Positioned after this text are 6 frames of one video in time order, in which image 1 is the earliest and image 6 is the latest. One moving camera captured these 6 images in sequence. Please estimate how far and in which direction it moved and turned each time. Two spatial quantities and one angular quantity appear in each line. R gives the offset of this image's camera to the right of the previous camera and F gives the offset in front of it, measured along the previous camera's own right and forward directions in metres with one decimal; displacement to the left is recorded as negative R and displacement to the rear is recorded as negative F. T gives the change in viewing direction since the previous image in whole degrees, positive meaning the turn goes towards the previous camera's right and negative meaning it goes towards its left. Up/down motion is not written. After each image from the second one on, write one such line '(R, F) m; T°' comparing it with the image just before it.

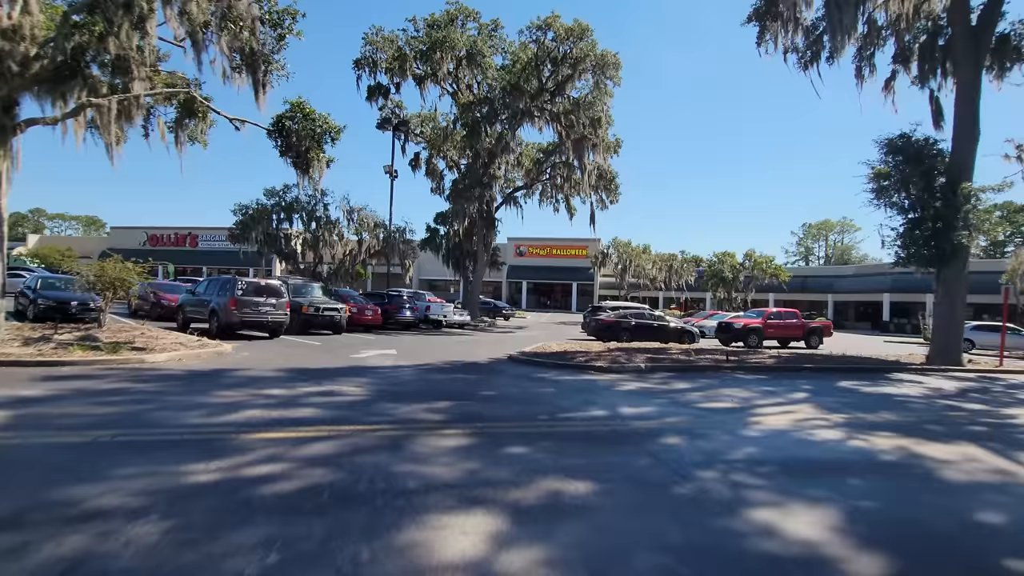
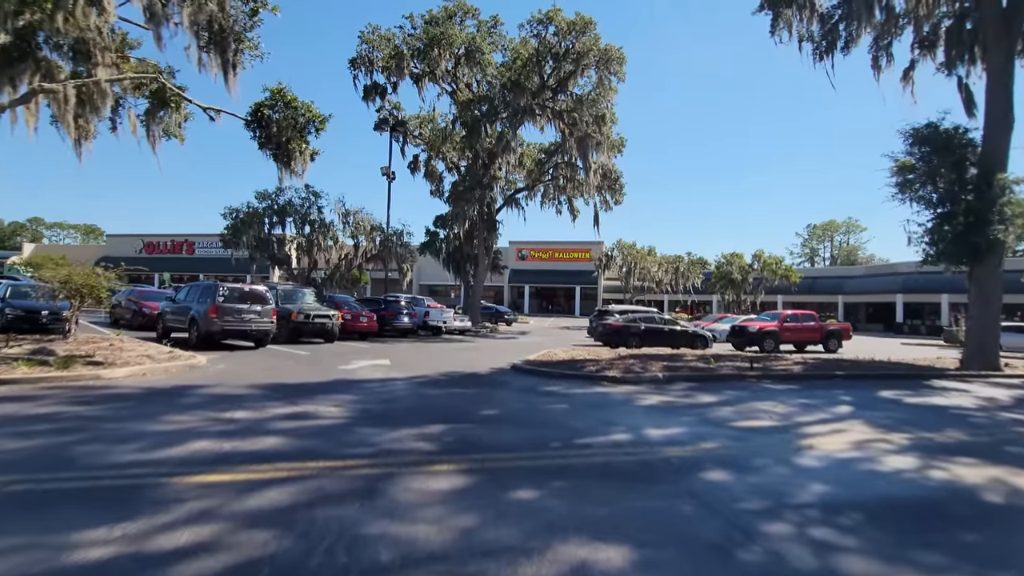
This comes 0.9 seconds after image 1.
(0.0, +1.4) m; 0°
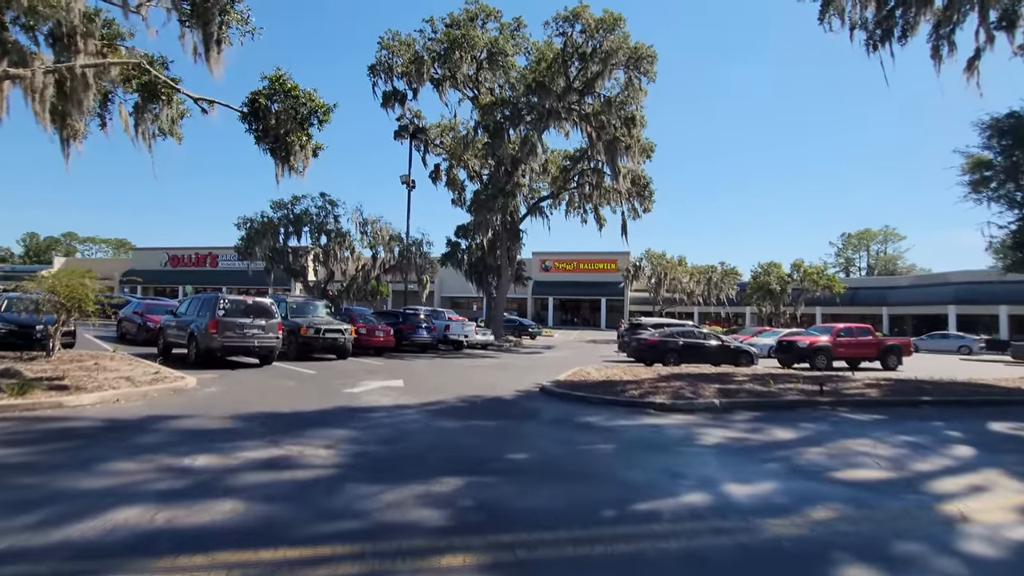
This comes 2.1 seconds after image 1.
(-0.1, +1.8) m; -2°
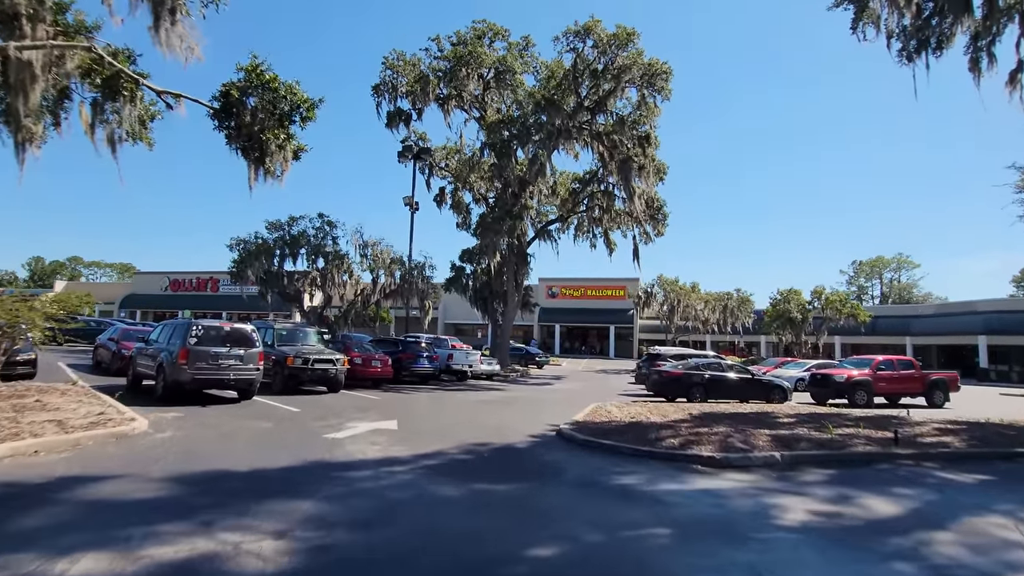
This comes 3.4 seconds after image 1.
(-0.2, +1.9) m; 0°
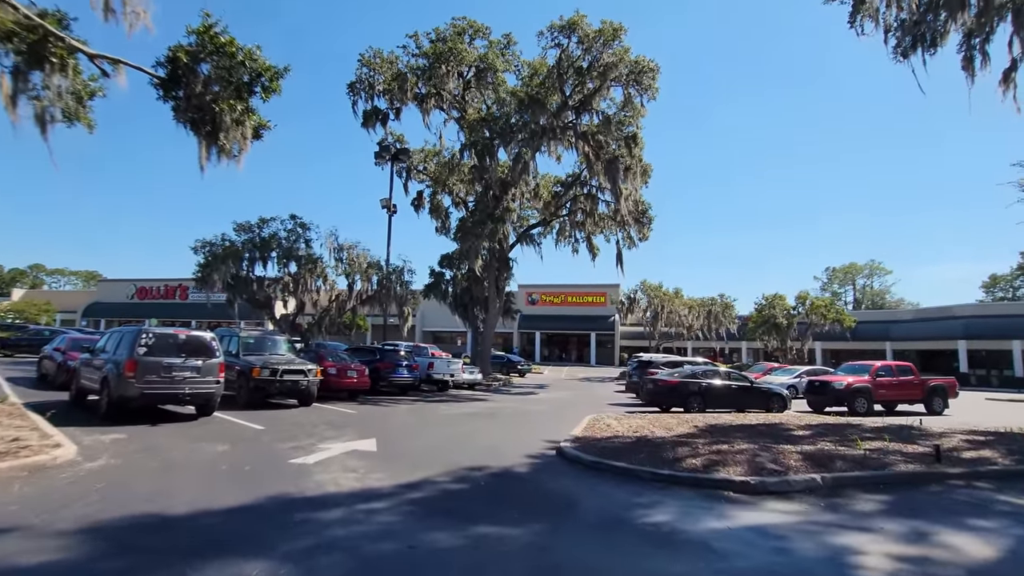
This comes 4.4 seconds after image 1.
(-0.3, +1.3) m; +2°
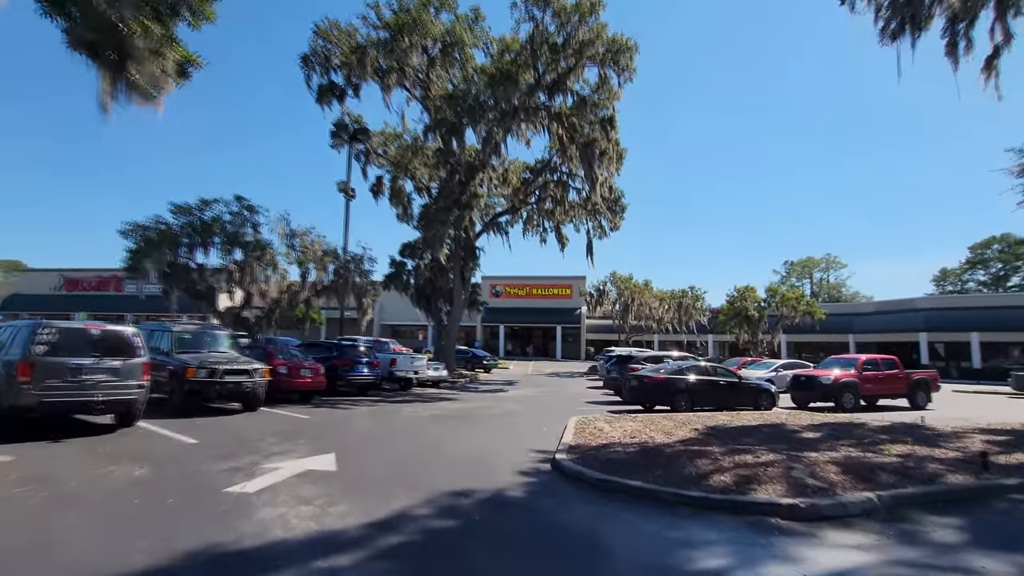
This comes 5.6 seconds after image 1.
(-0.4, +1.6) m; +4°
